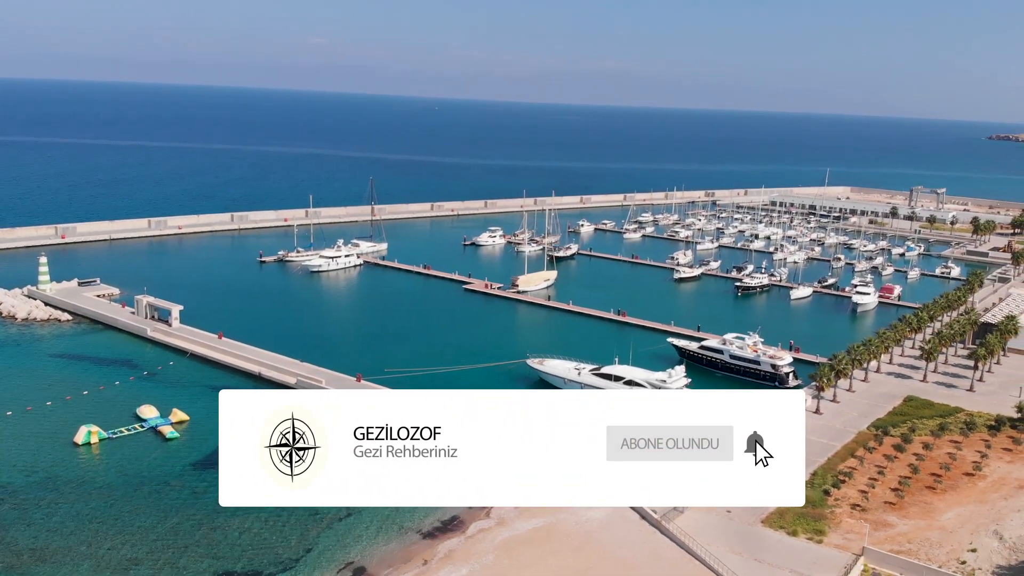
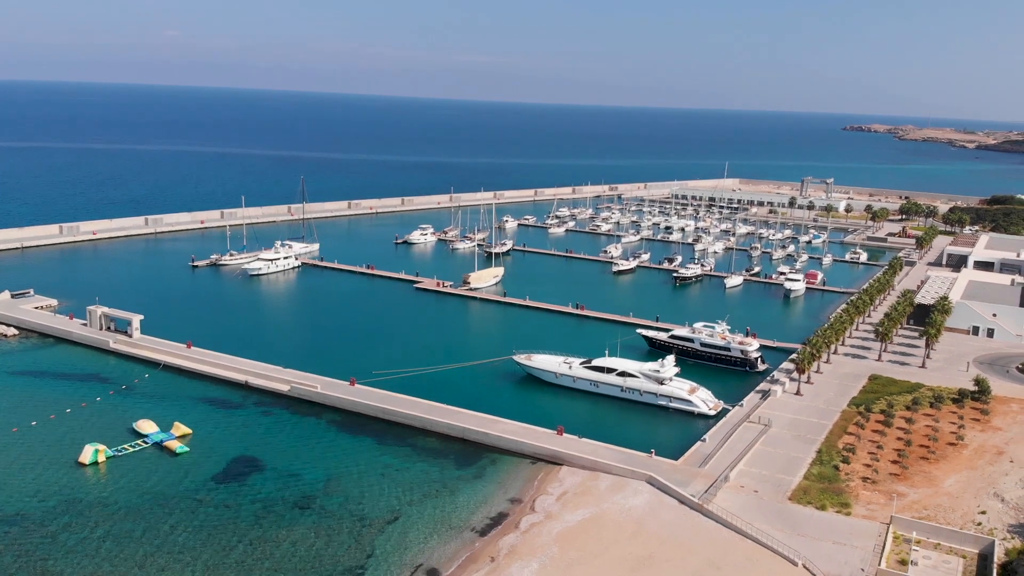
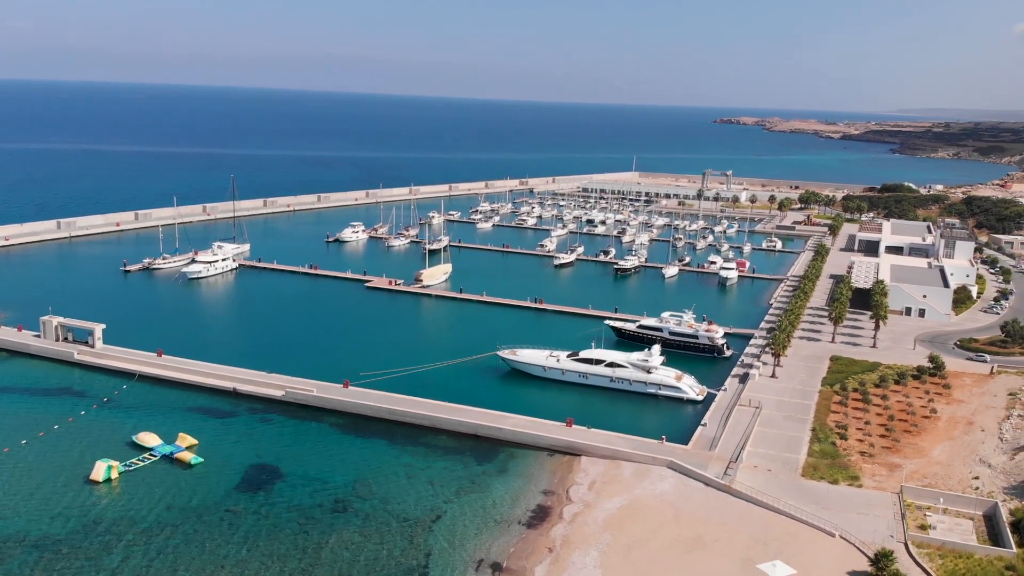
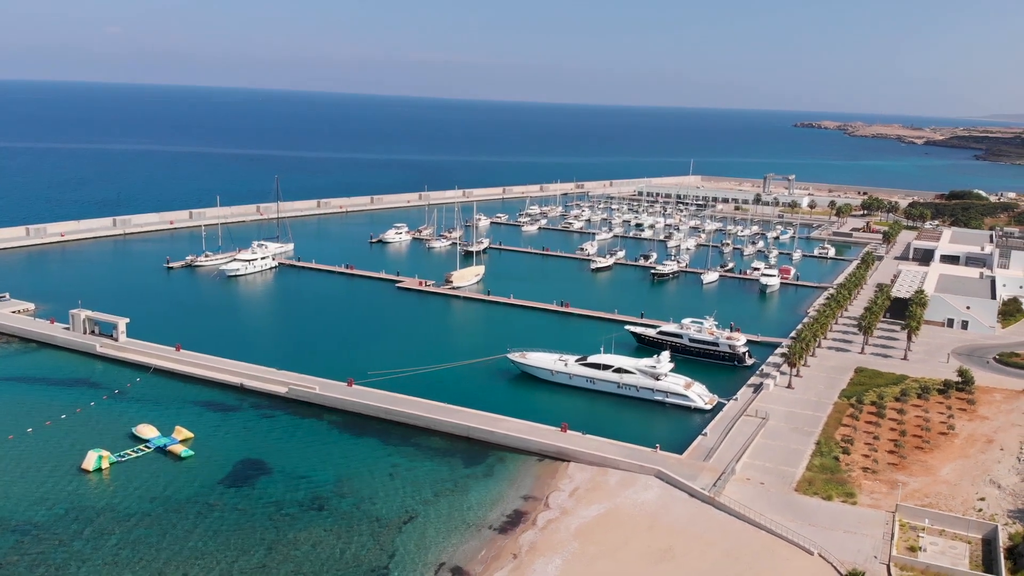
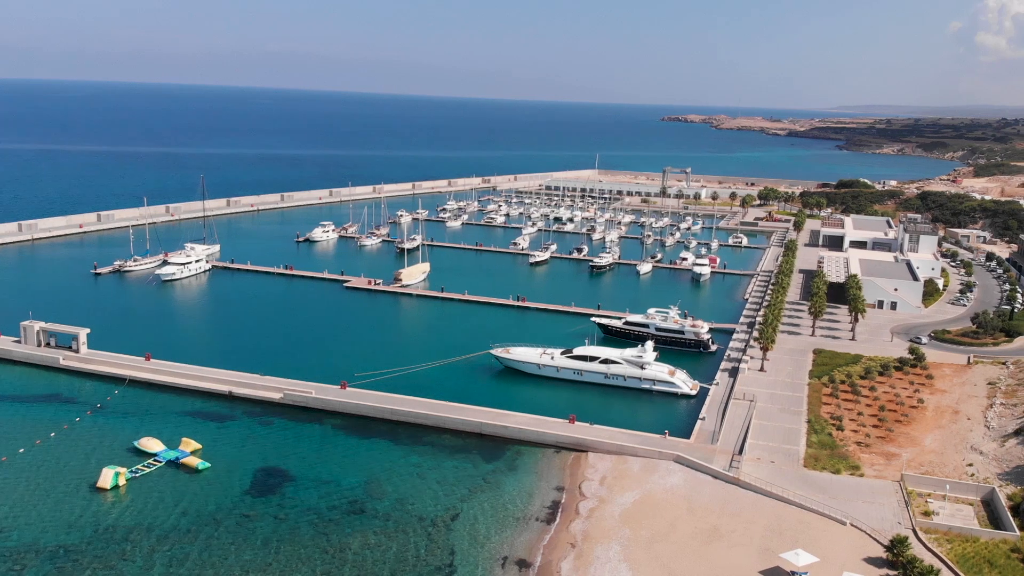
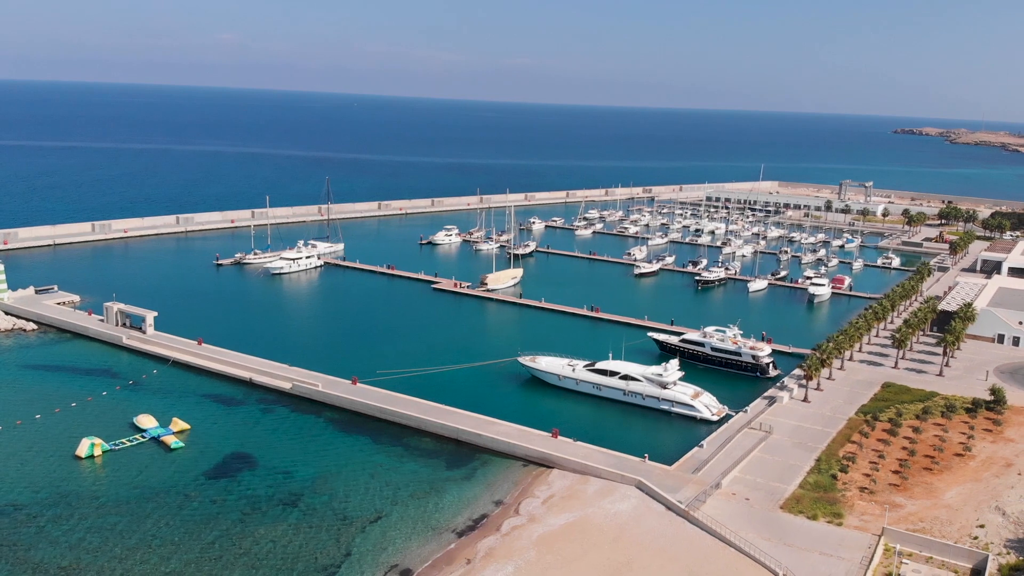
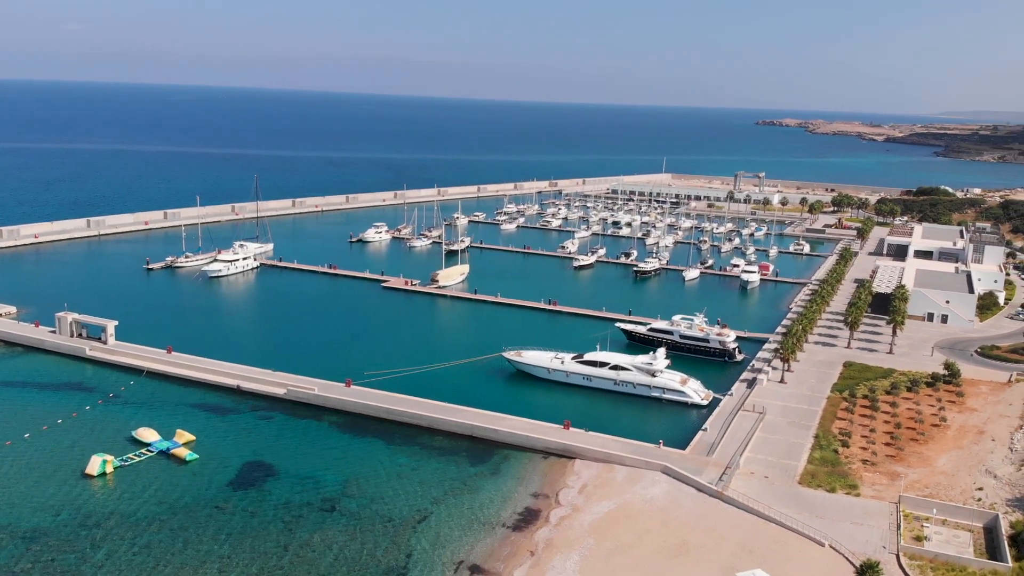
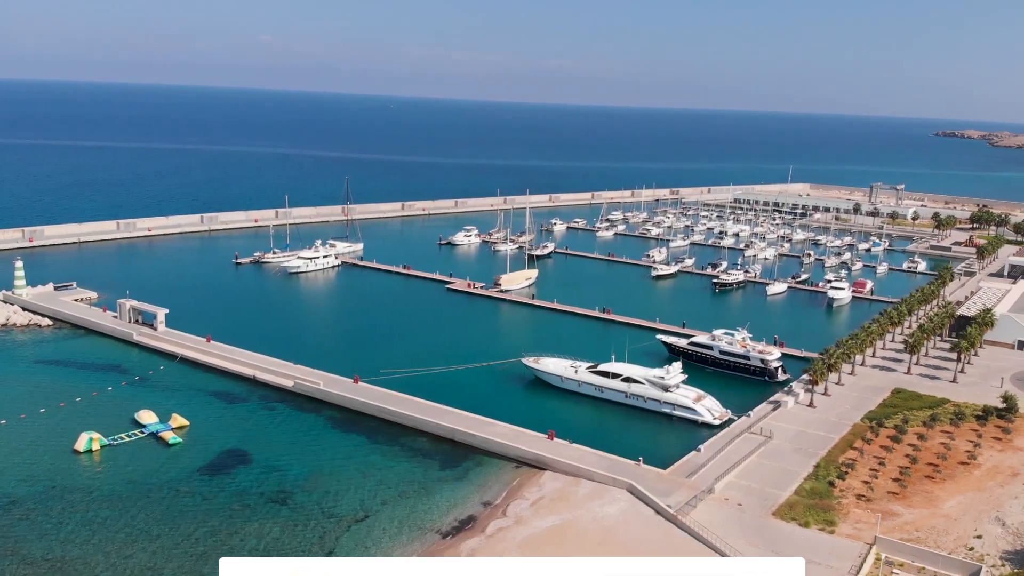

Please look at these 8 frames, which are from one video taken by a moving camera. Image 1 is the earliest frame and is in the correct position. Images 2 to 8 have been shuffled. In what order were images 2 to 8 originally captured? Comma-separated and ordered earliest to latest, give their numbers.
8, 6, 2, 4, 7, 3, 5
